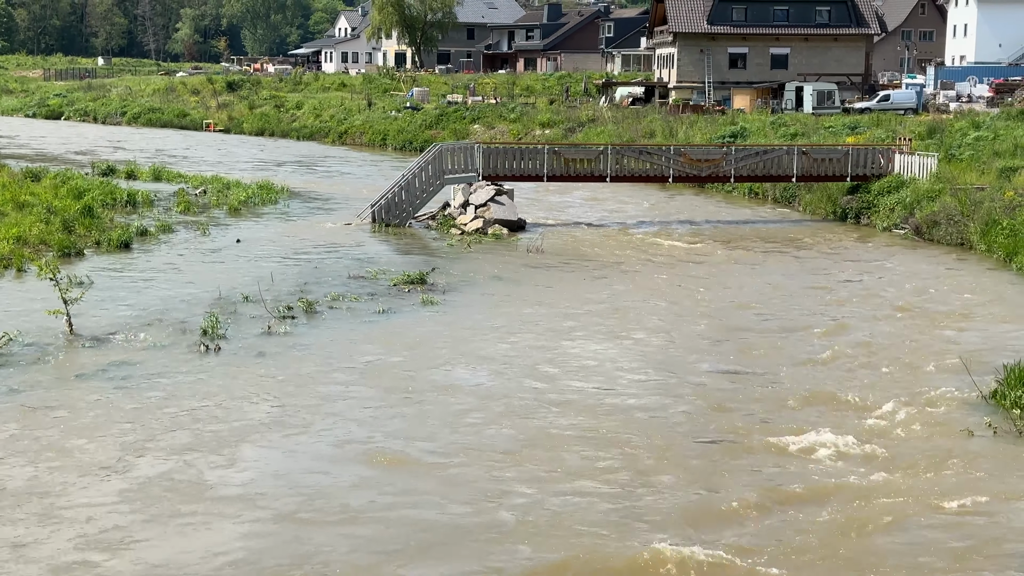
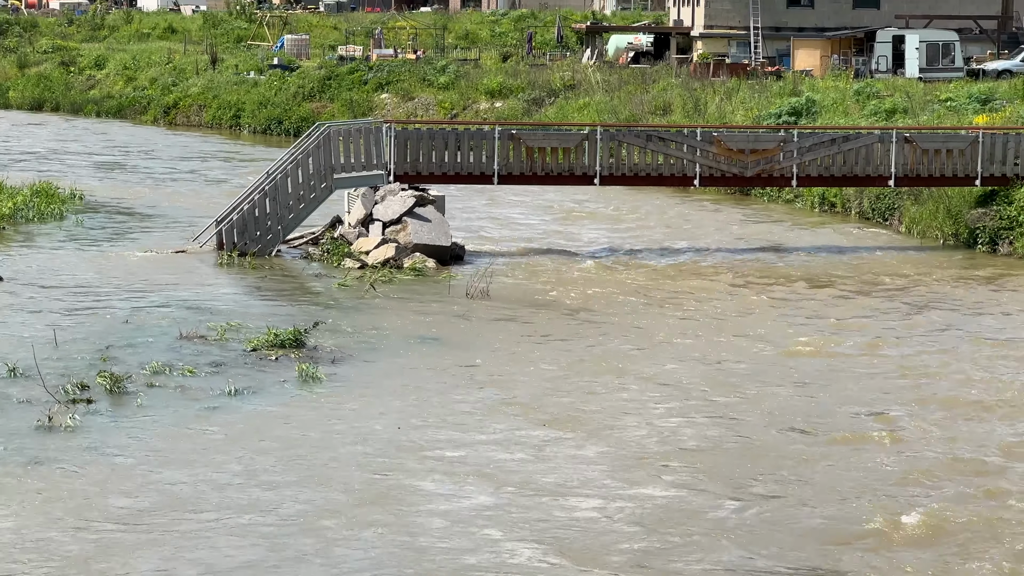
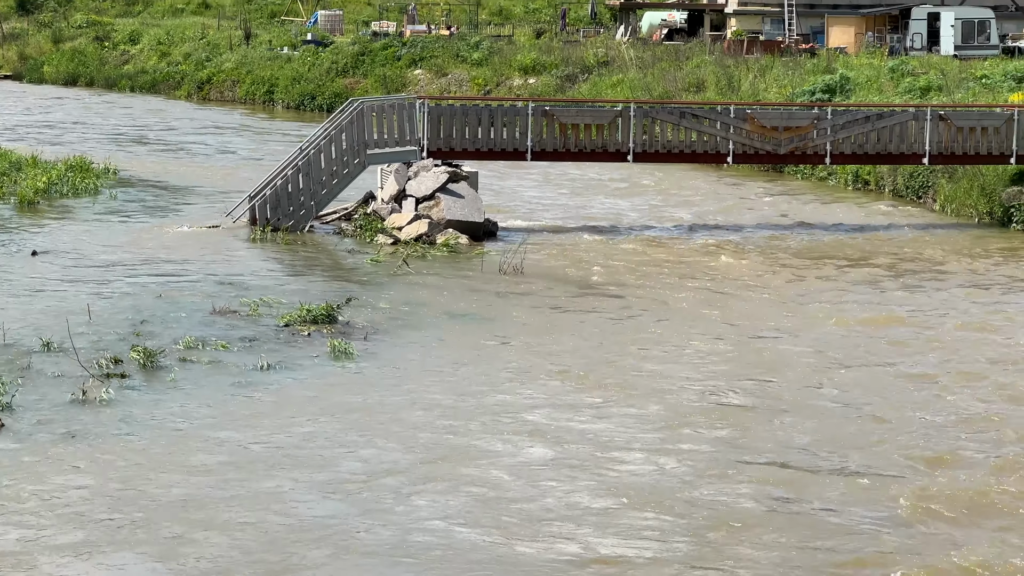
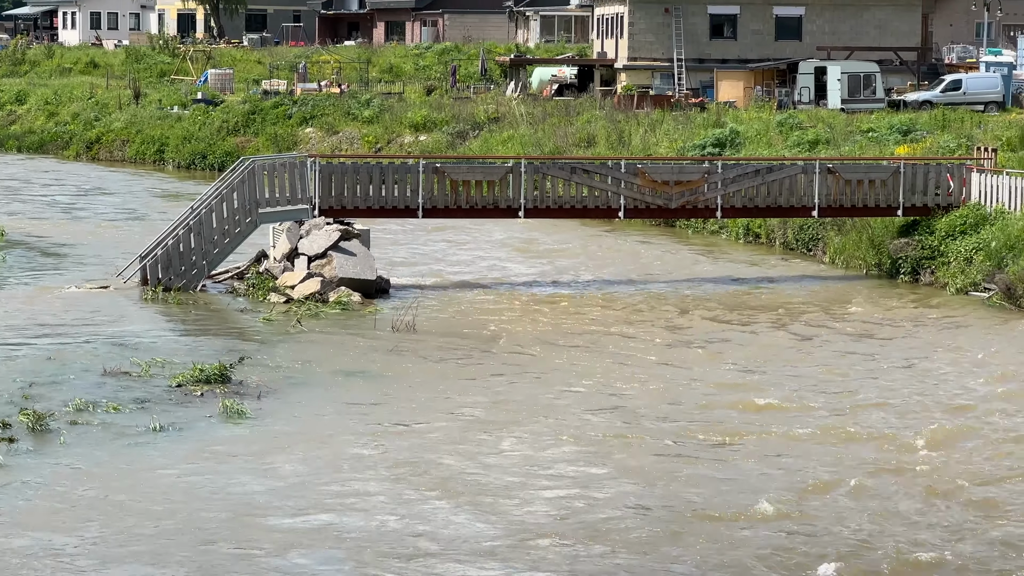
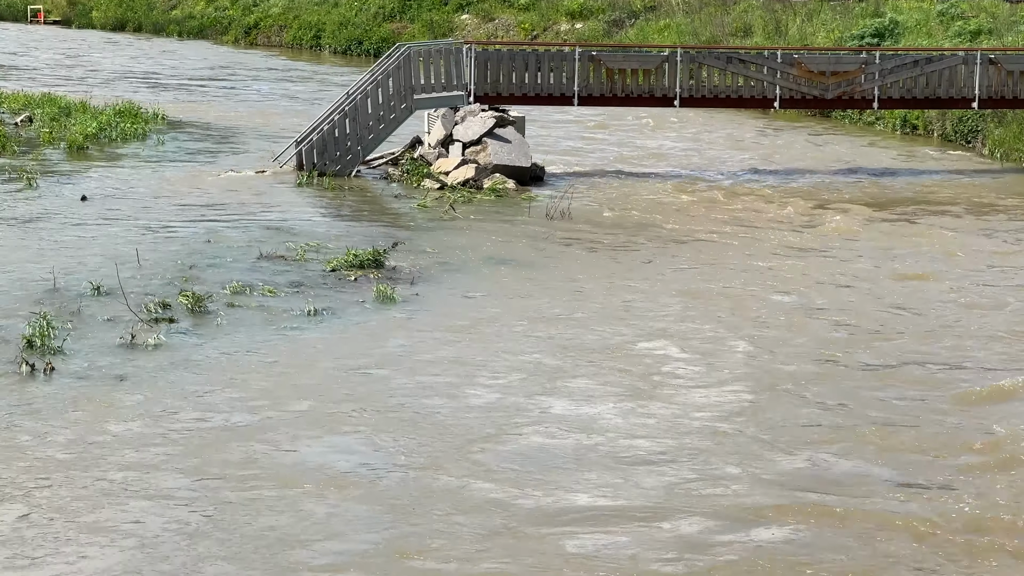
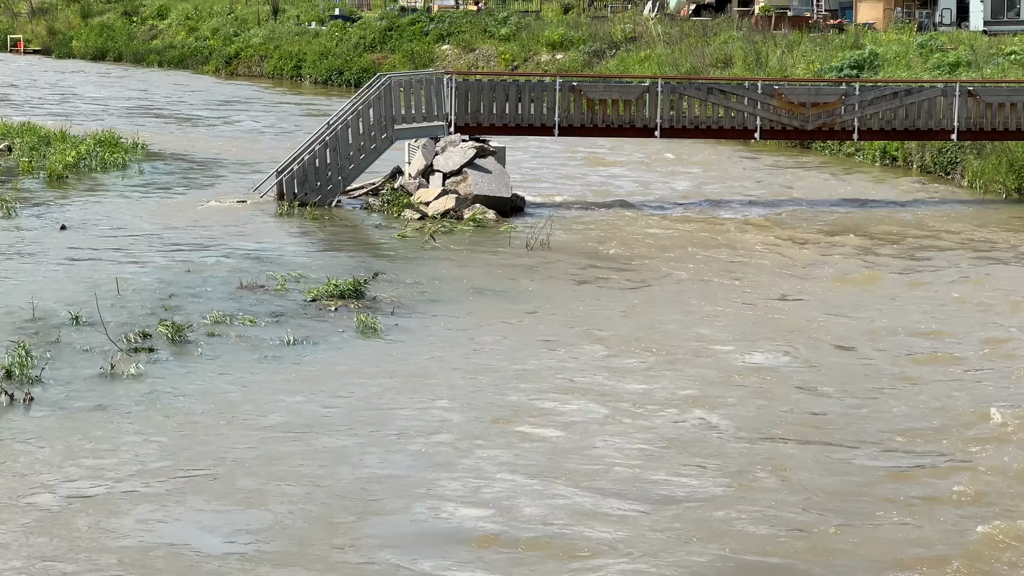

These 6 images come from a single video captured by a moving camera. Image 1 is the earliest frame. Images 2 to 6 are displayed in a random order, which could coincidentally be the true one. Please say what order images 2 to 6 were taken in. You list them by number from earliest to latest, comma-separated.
5, 6, 3, 2, 4
